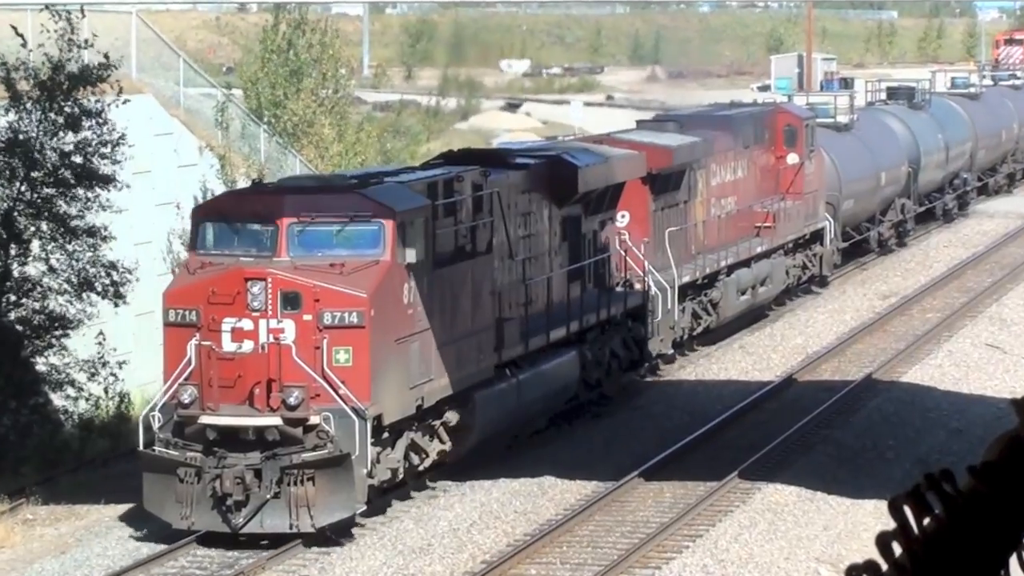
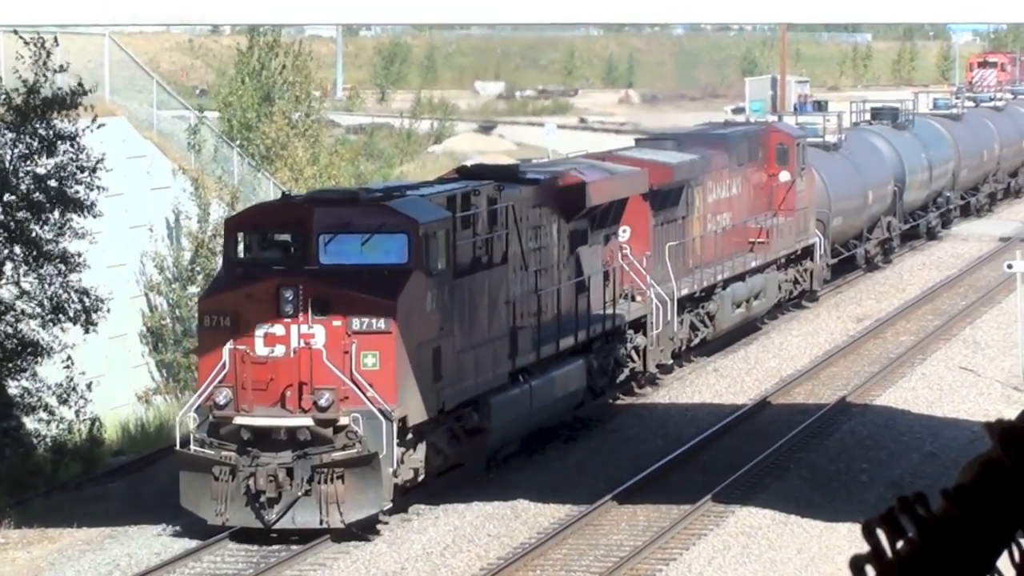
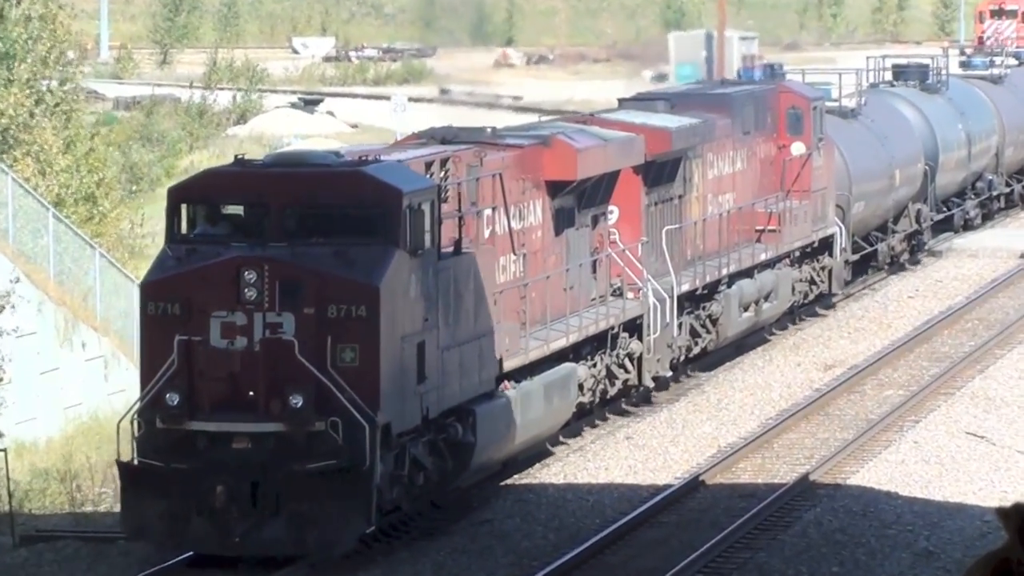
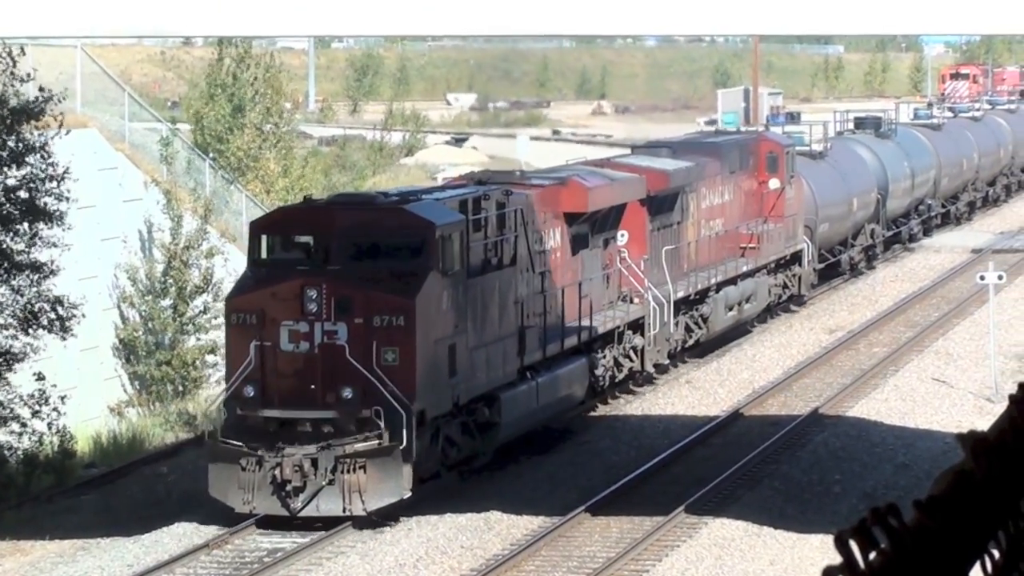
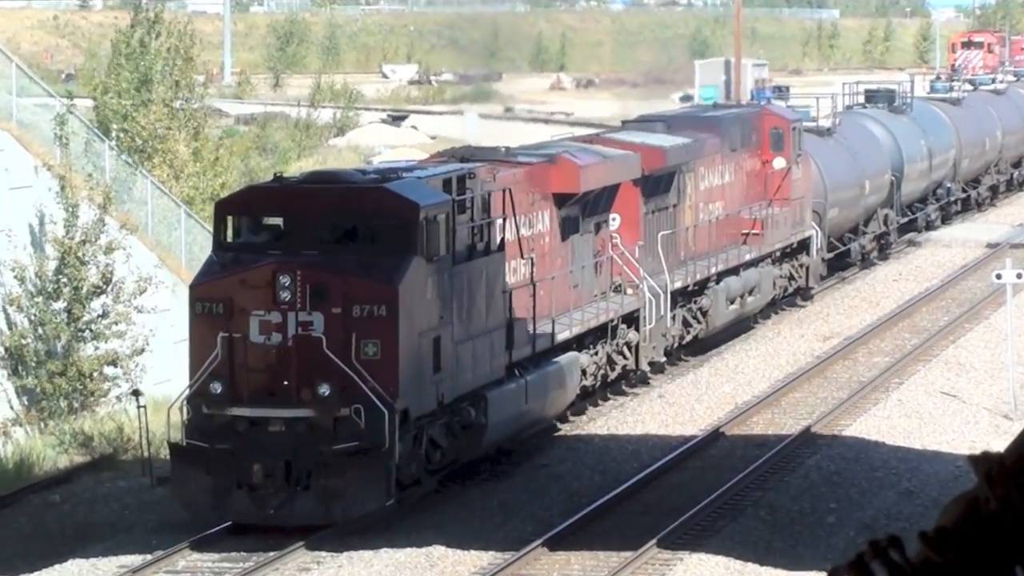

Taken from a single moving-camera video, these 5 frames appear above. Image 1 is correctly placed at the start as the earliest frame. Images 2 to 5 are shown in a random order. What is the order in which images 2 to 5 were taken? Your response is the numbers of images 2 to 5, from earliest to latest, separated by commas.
2, 4, 5, 3
